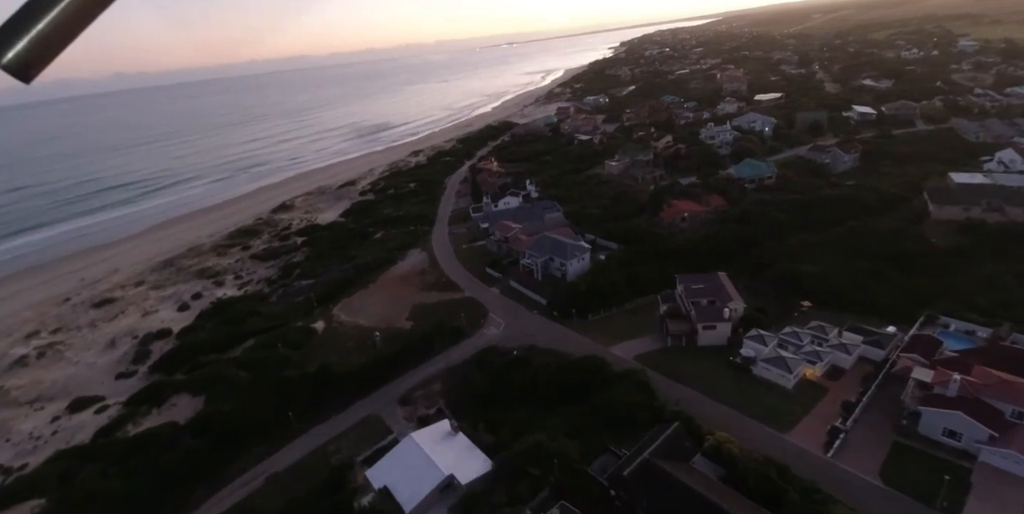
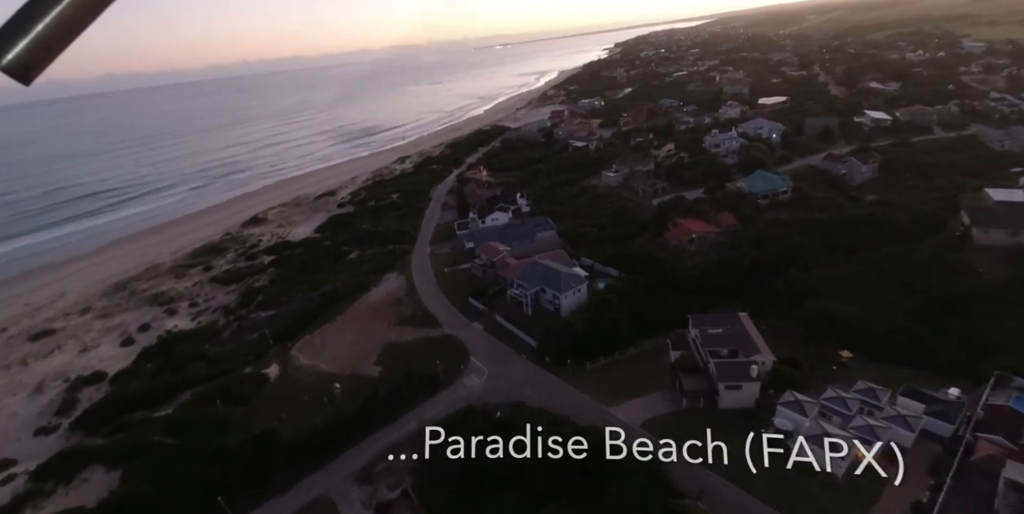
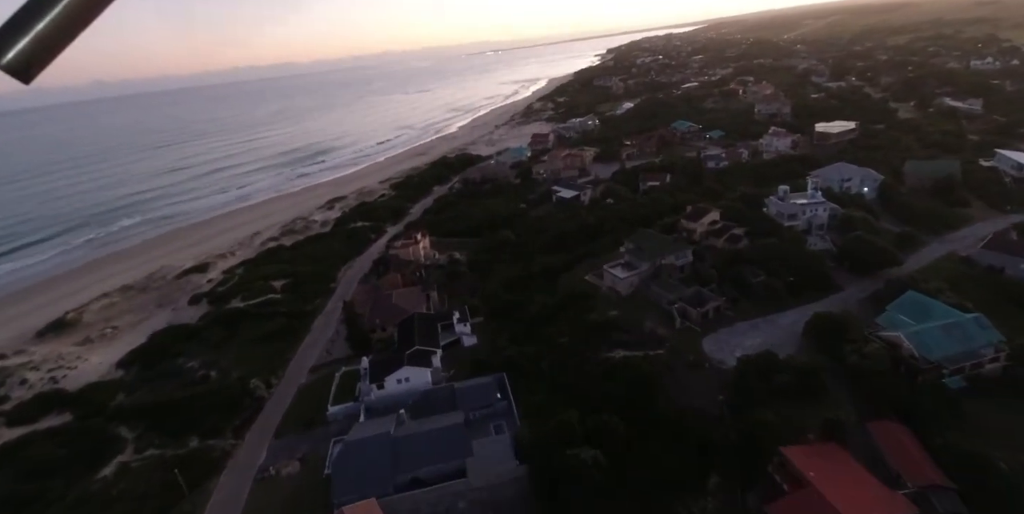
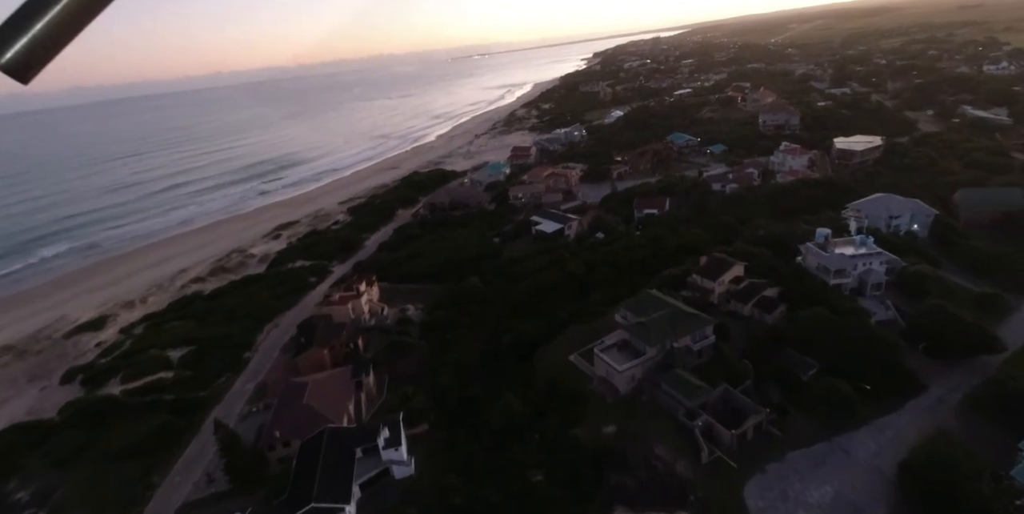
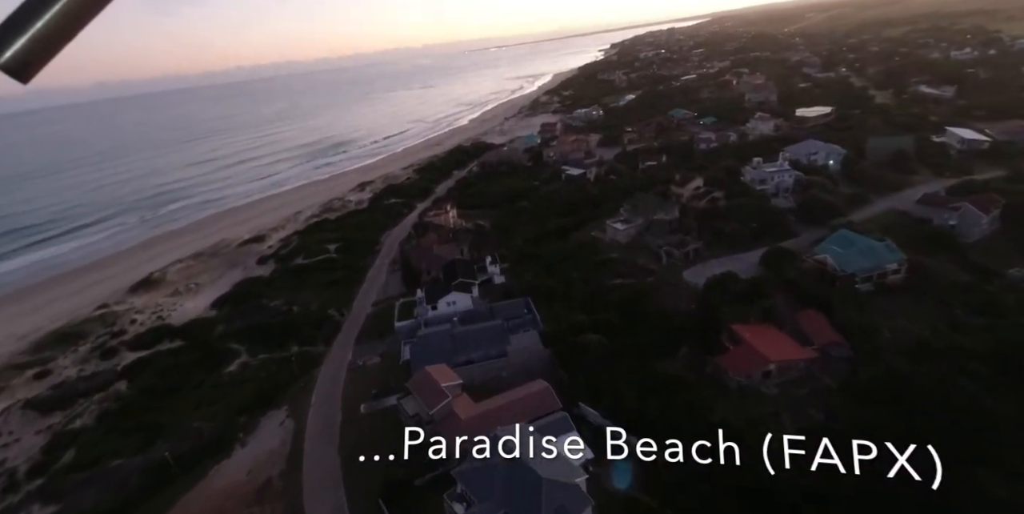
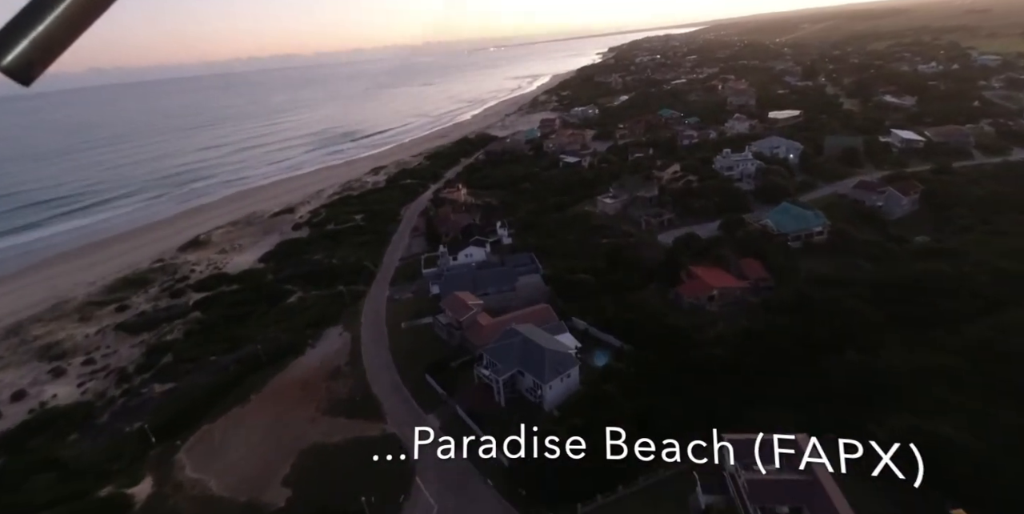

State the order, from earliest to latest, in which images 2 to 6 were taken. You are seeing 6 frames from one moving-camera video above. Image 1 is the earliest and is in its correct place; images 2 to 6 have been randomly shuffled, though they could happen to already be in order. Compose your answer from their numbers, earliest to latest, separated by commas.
2, 6, 5, 3, 4
